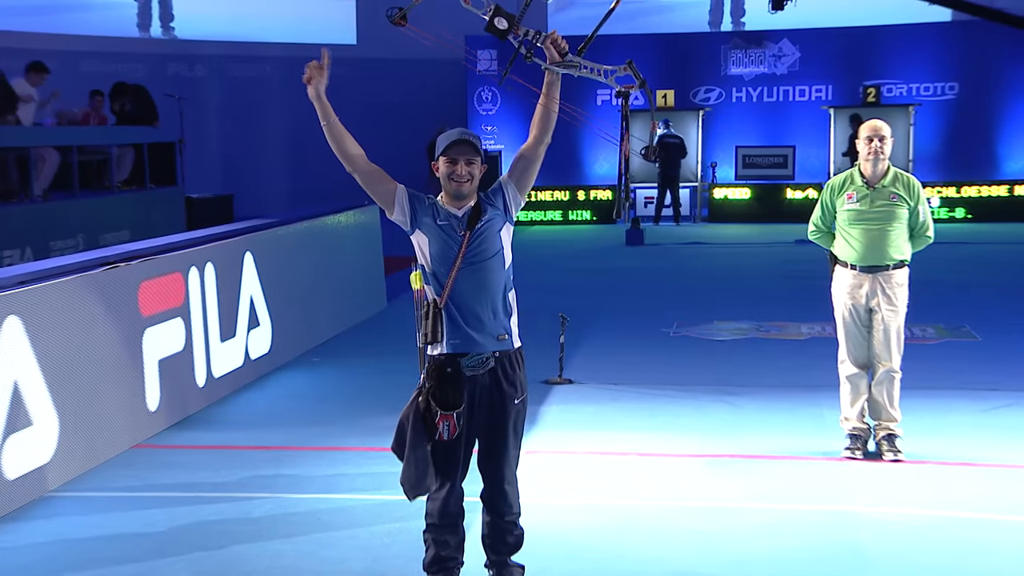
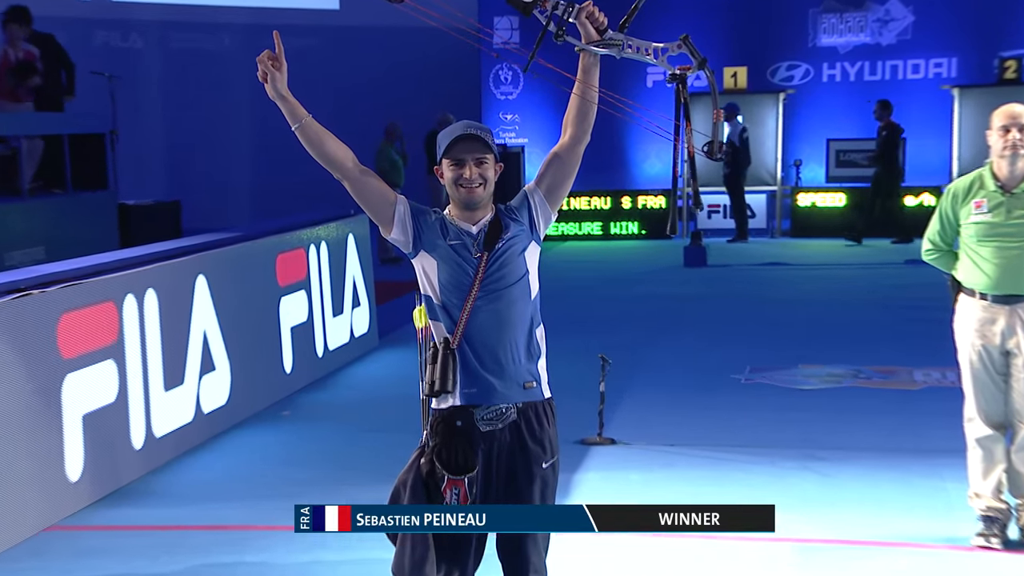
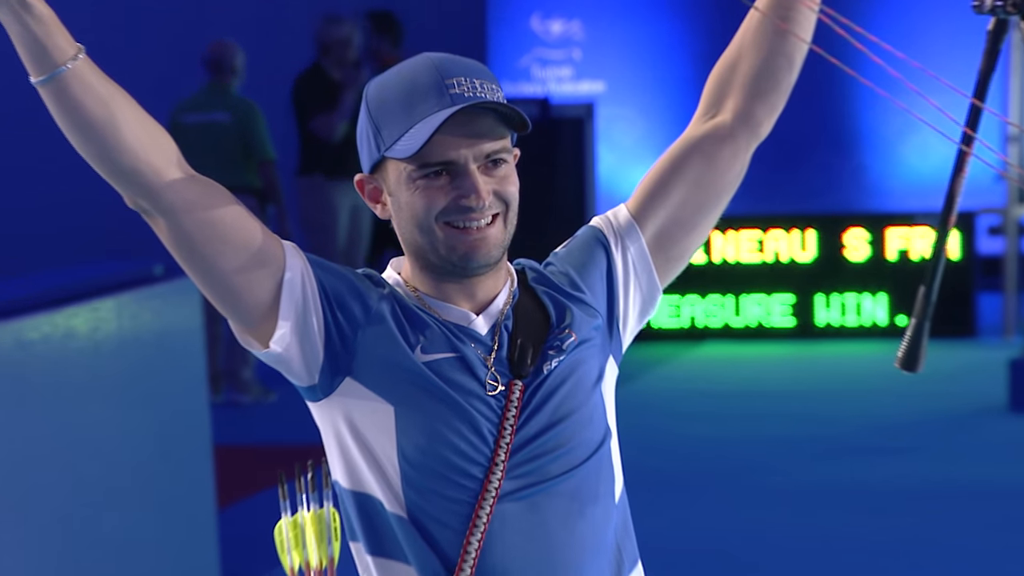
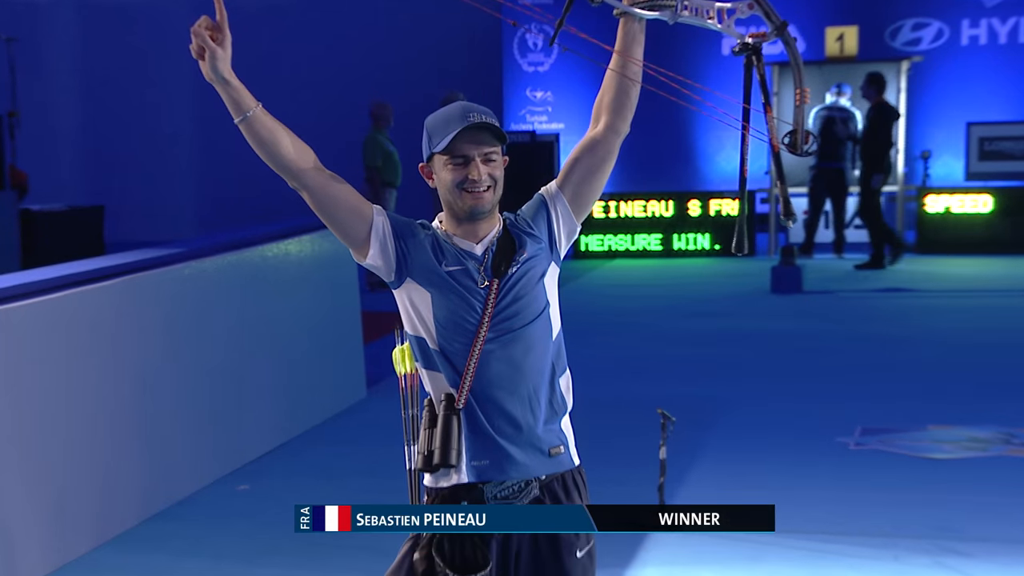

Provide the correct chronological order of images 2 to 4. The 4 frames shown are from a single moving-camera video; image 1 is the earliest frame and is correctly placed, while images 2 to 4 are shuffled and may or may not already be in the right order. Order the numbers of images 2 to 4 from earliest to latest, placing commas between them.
2, 4, 3
